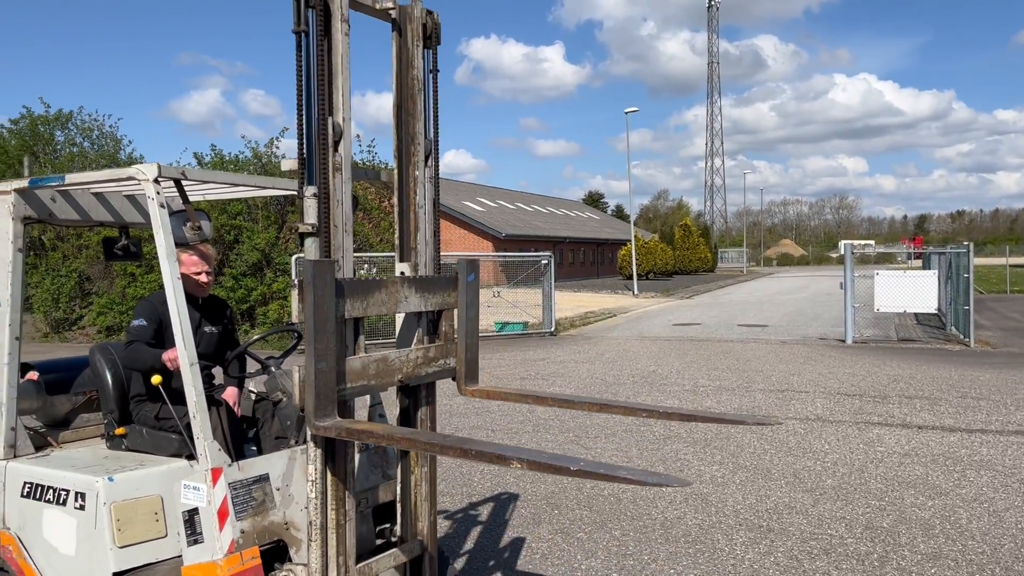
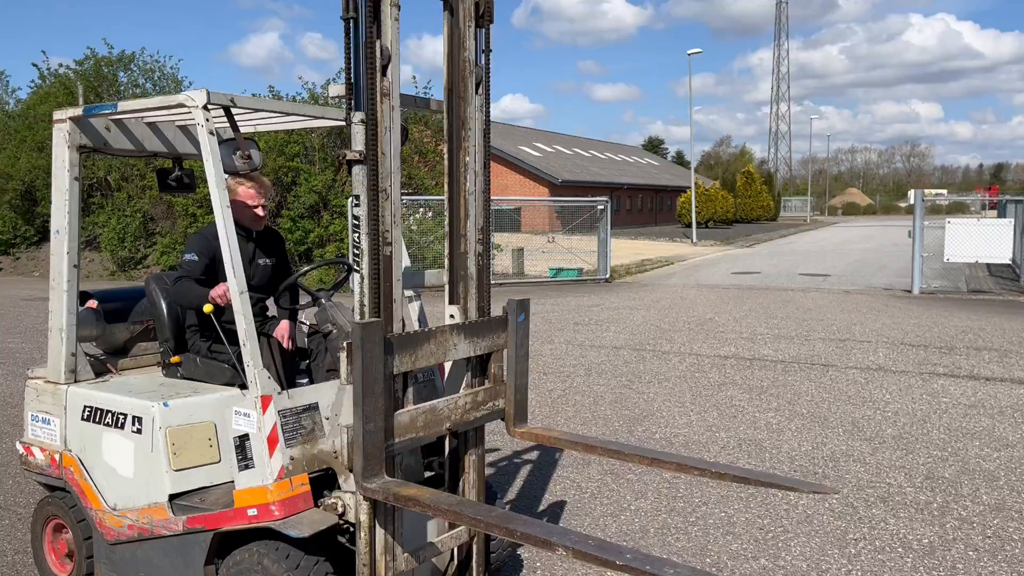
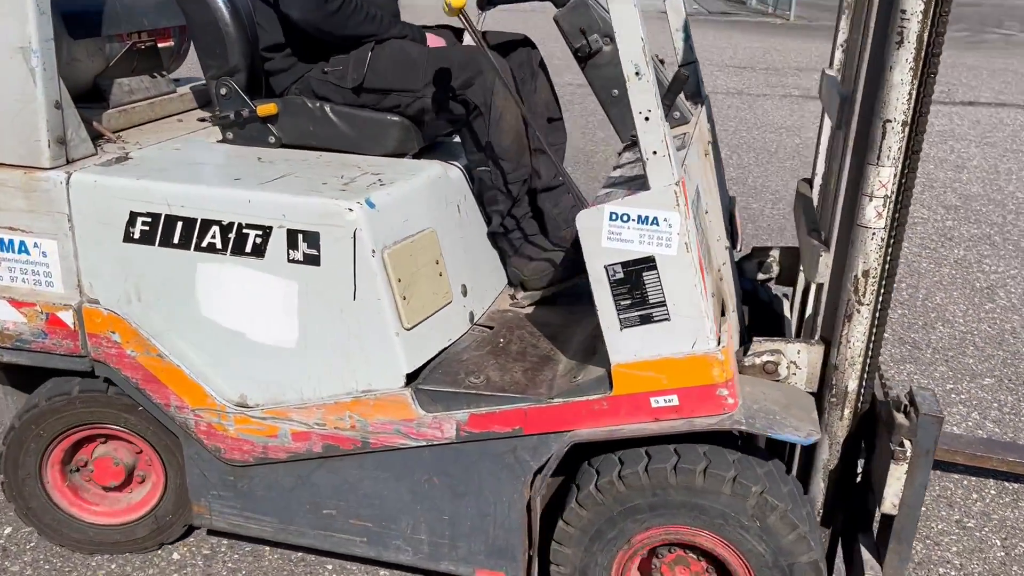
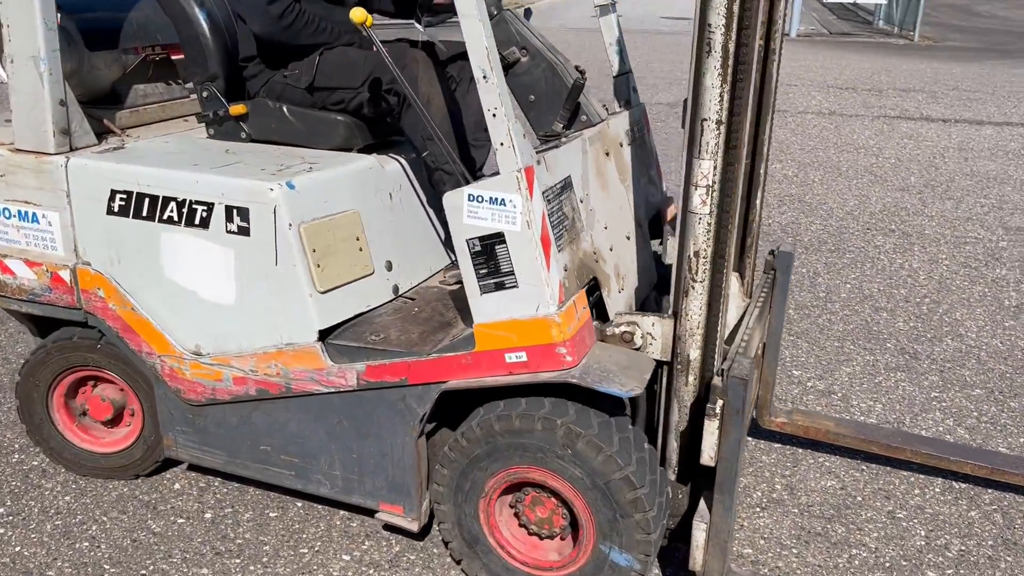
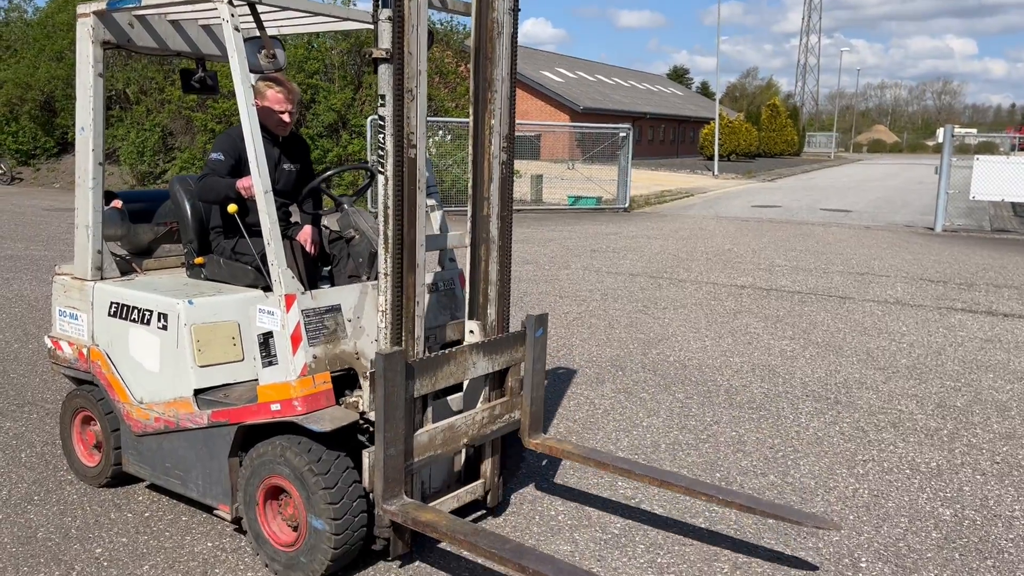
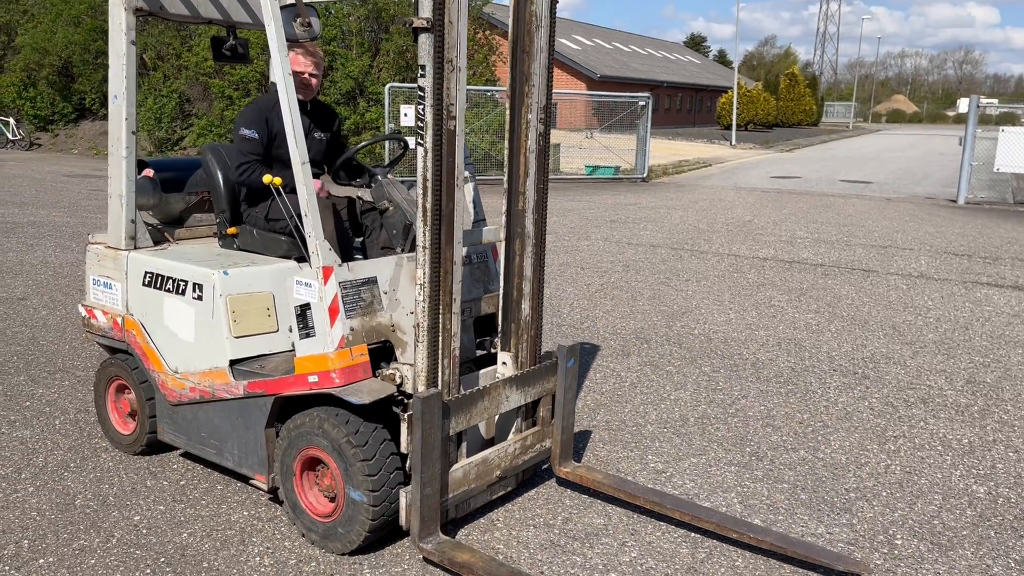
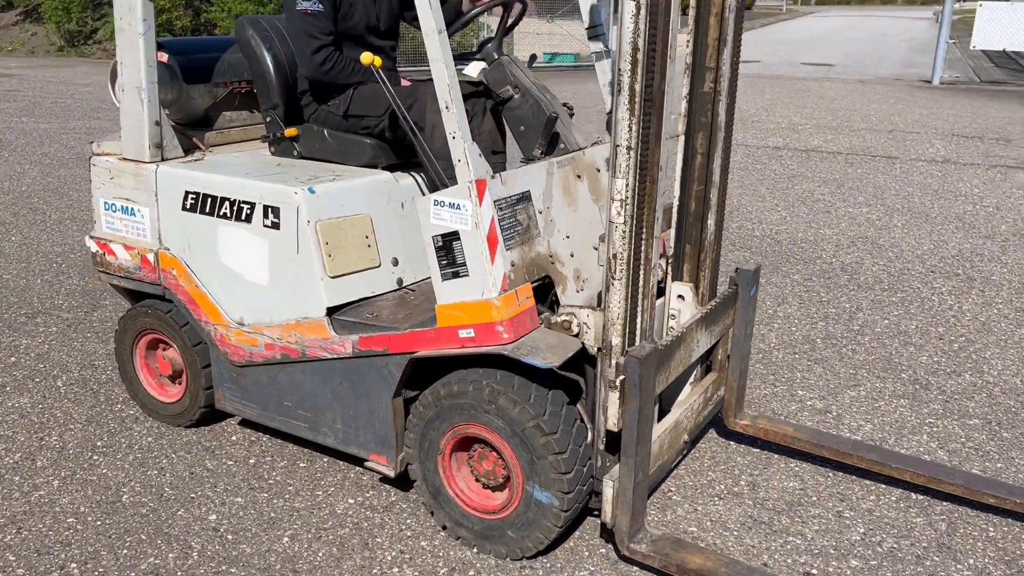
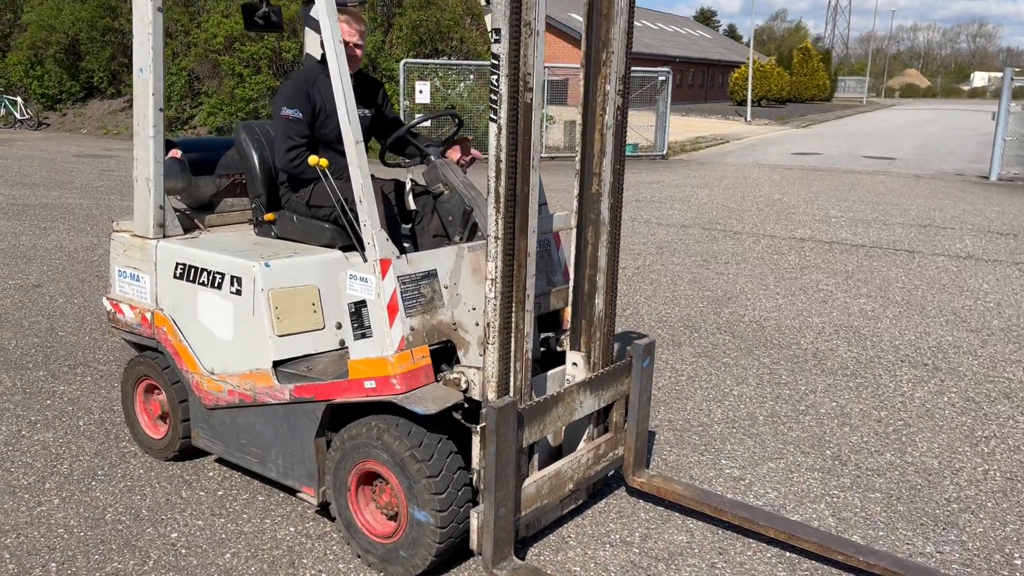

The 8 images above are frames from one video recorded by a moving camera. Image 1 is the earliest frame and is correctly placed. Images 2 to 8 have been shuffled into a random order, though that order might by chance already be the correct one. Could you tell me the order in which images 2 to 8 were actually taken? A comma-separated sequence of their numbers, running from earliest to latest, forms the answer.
2, 5, 6, 8, 7, 4, 3
